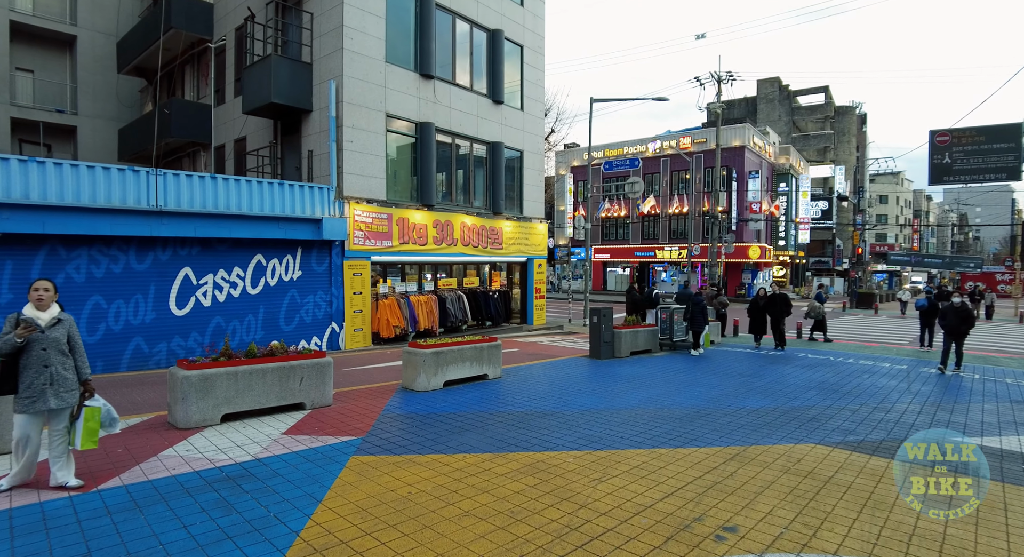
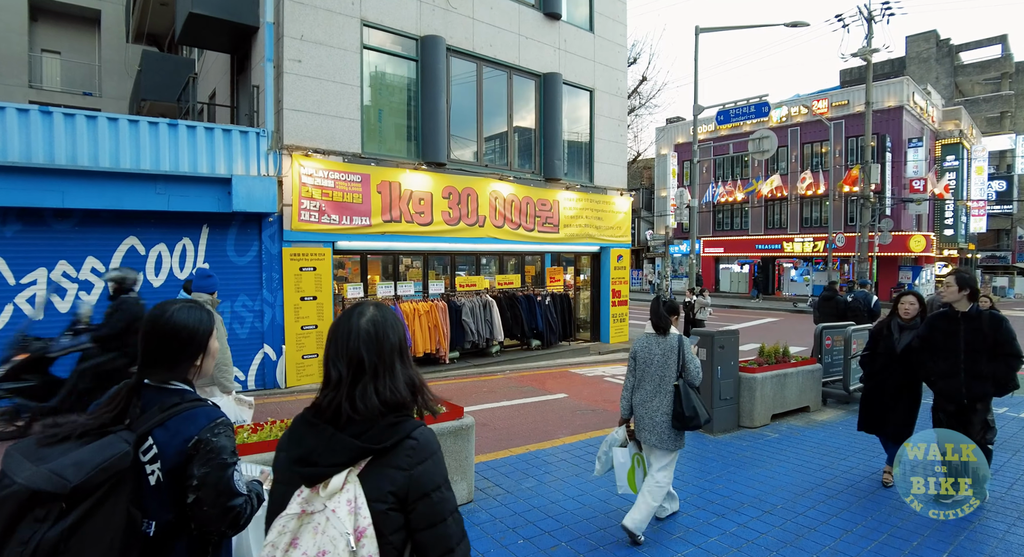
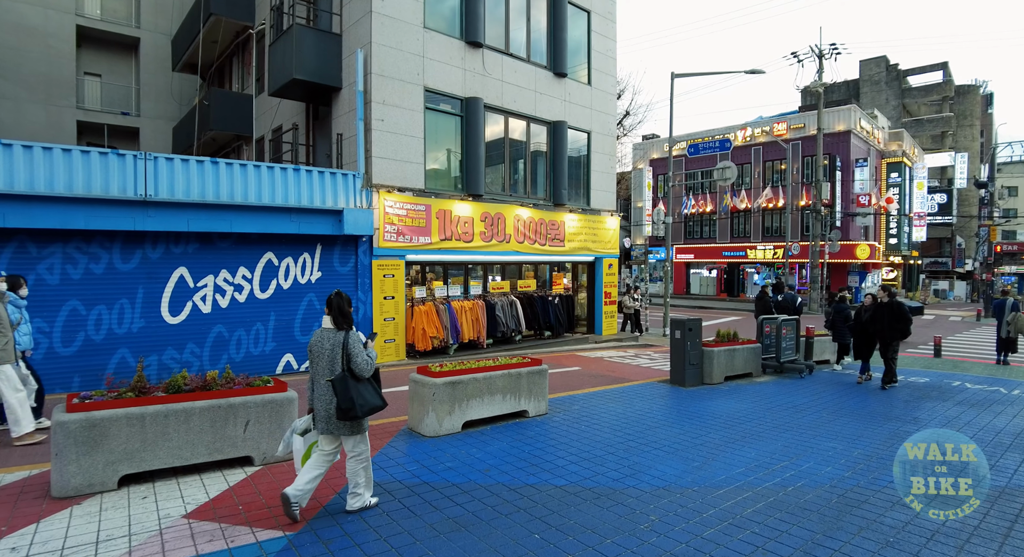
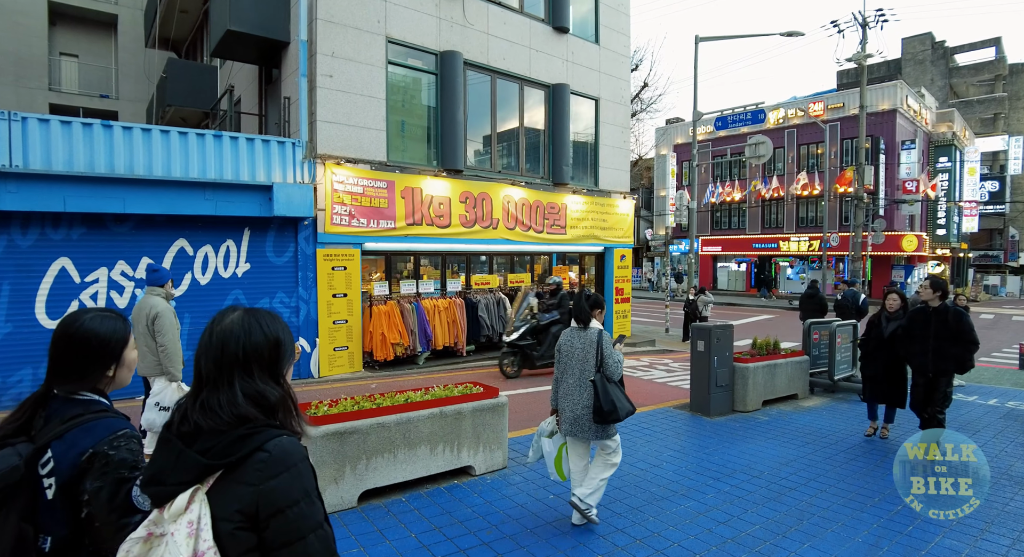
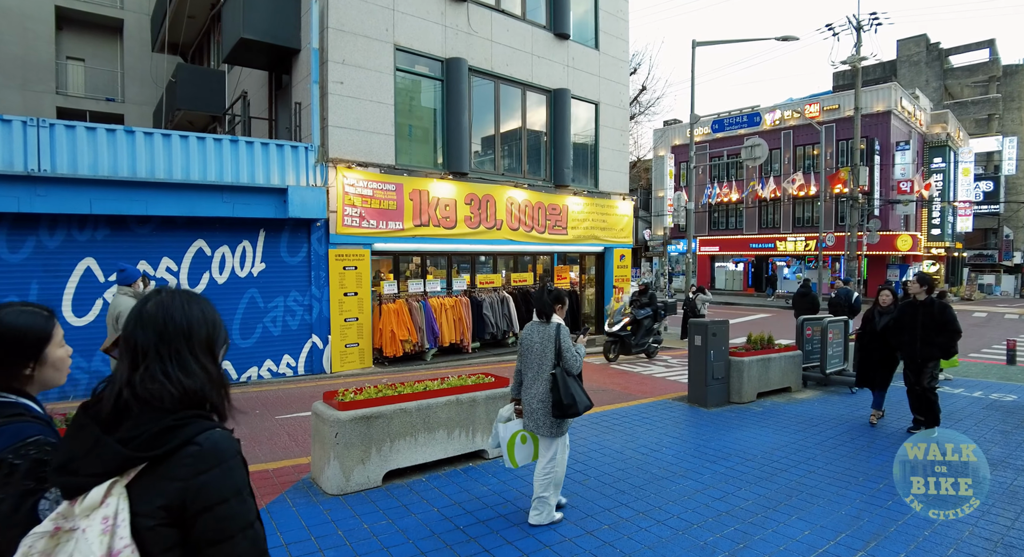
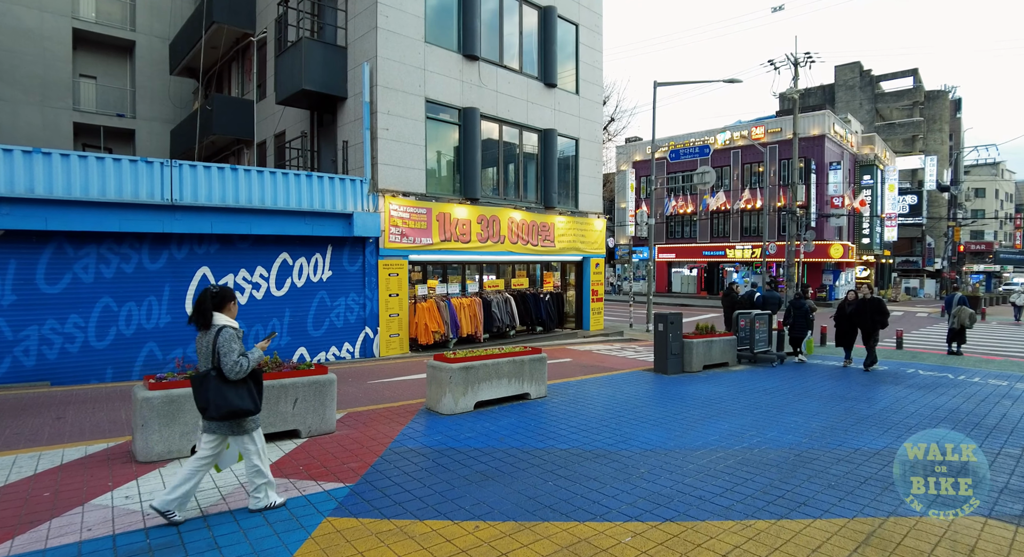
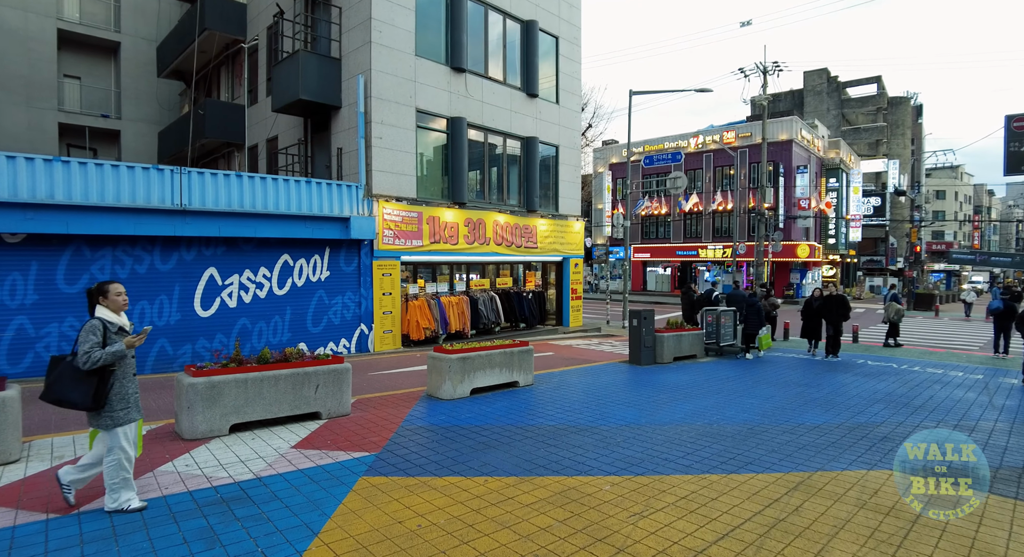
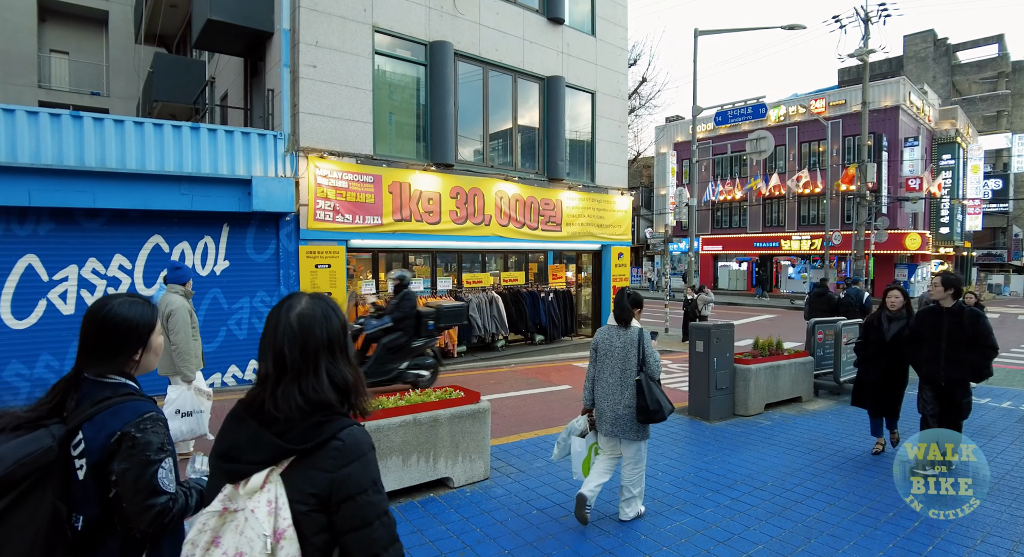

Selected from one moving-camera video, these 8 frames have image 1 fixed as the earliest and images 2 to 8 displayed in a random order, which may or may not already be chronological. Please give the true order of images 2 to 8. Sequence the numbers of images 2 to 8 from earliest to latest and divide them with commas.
7, 6, 3, 5, 4, 8, 2
